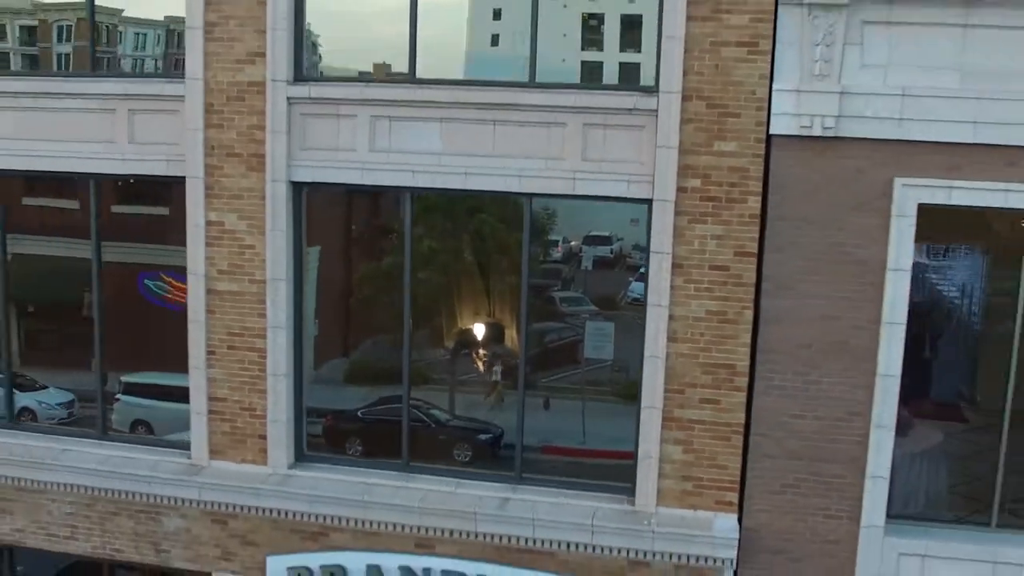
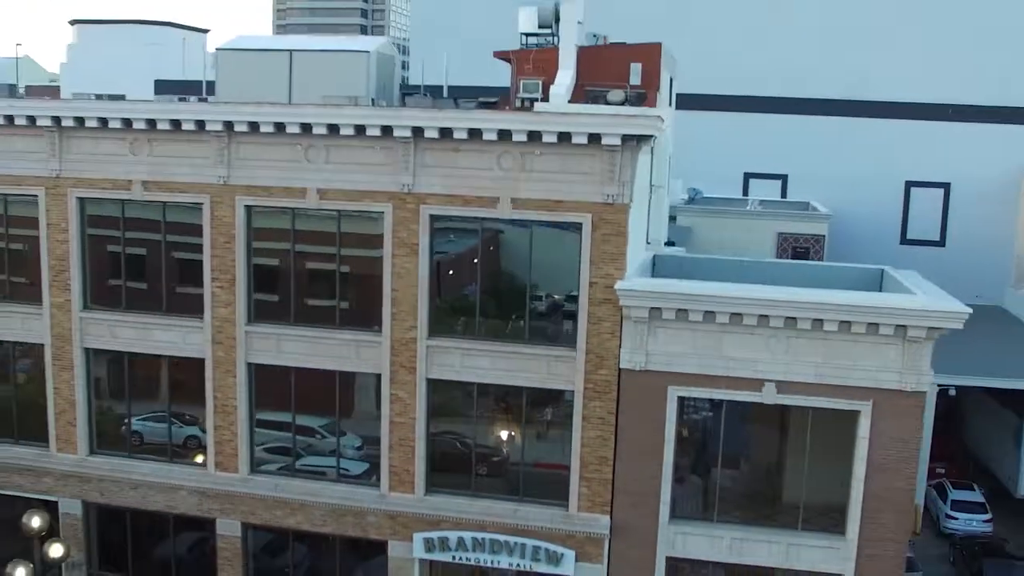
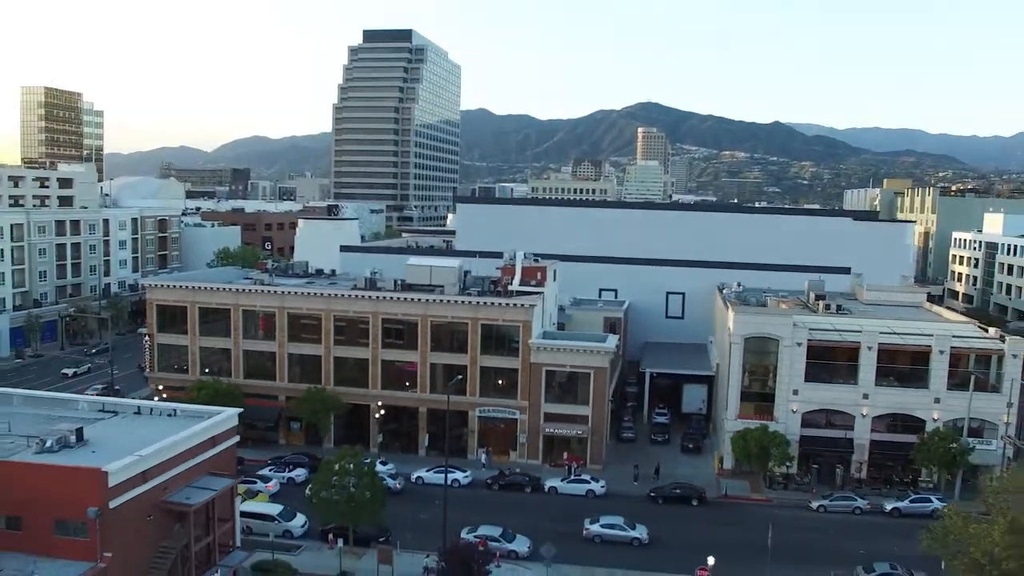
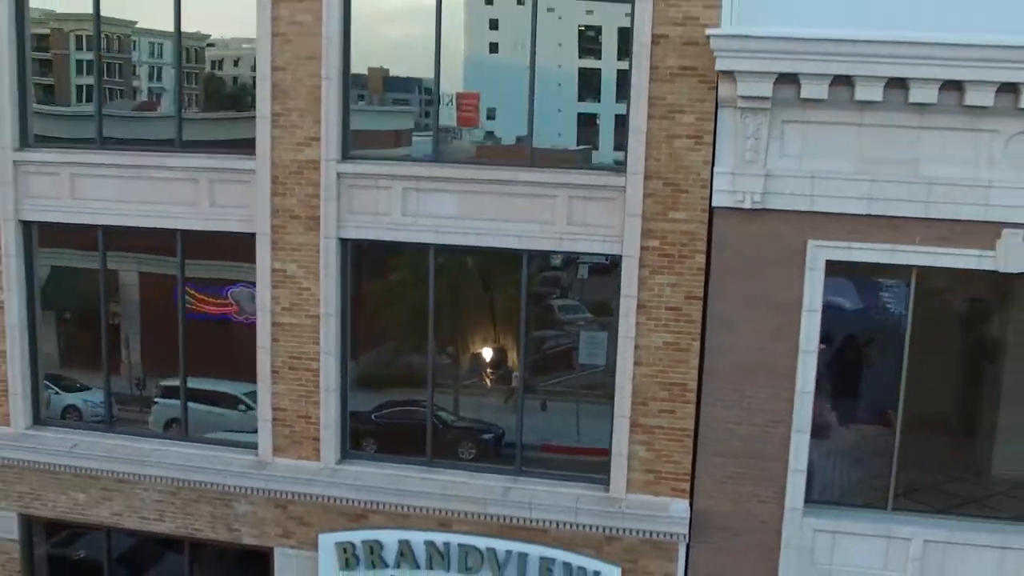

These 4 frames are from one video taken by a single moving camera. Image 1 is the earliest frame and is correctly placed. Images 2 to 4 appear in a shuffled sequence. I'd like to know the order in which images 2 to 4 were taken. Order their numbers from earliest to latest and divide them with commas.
4, 2, 3
